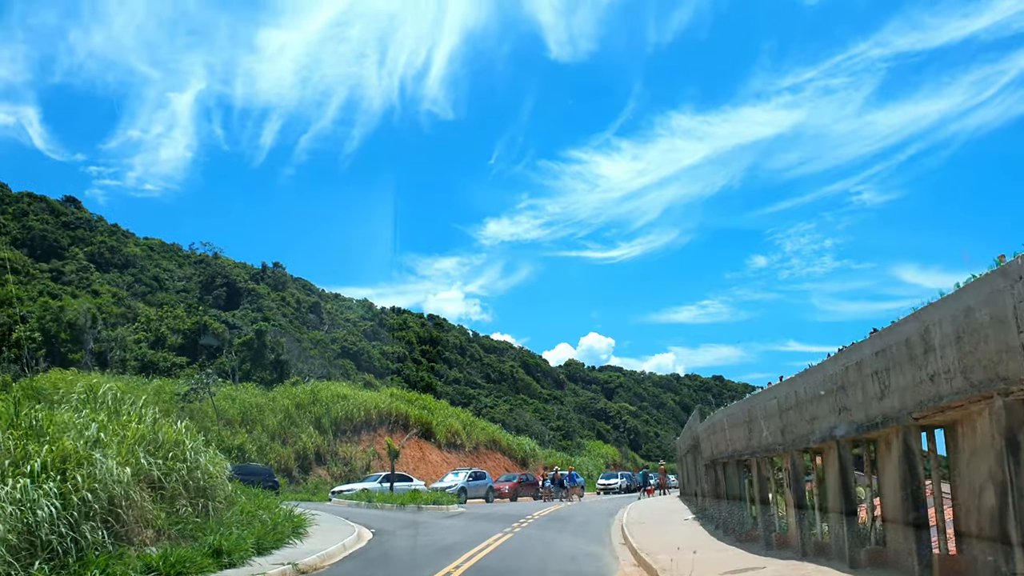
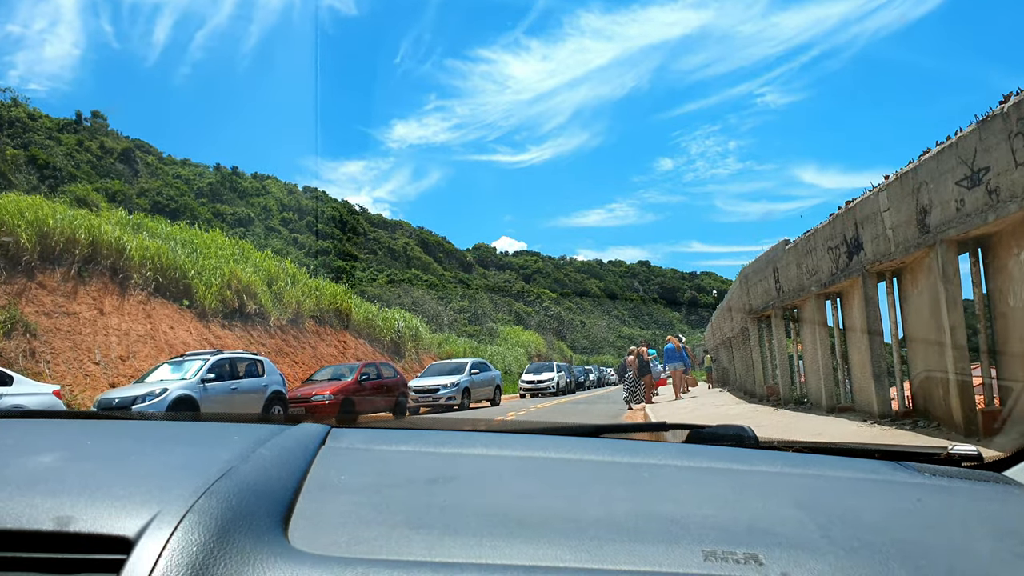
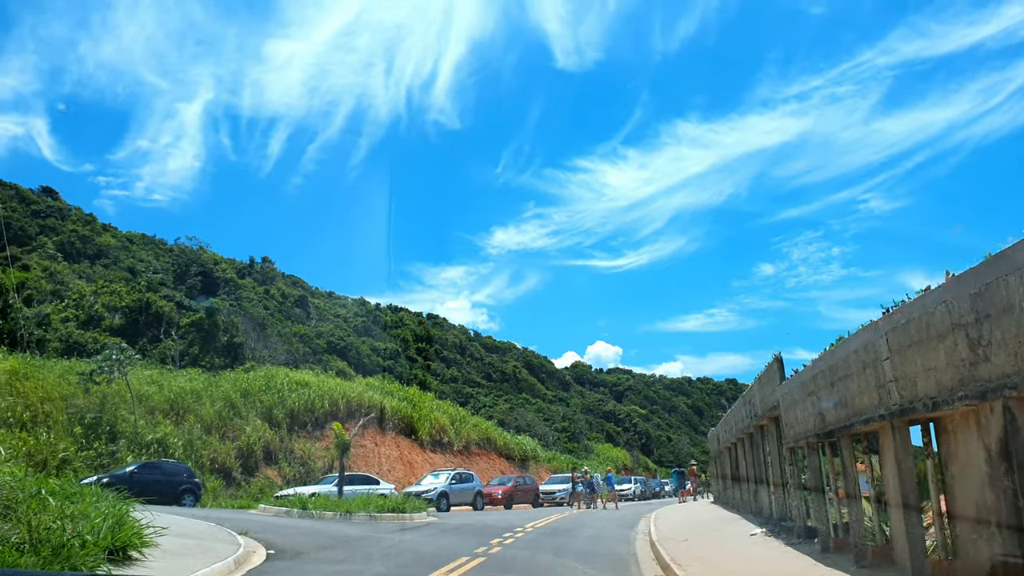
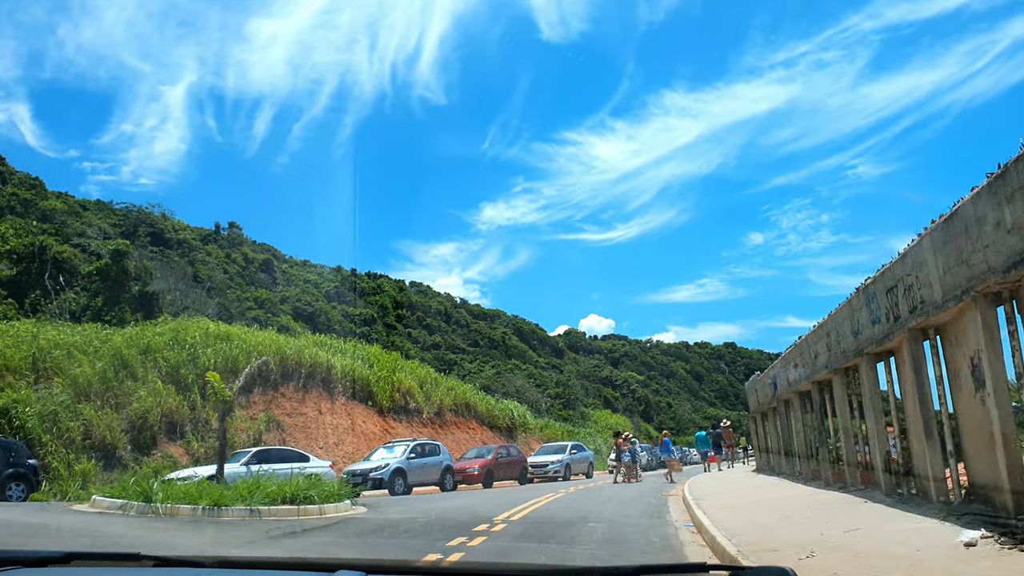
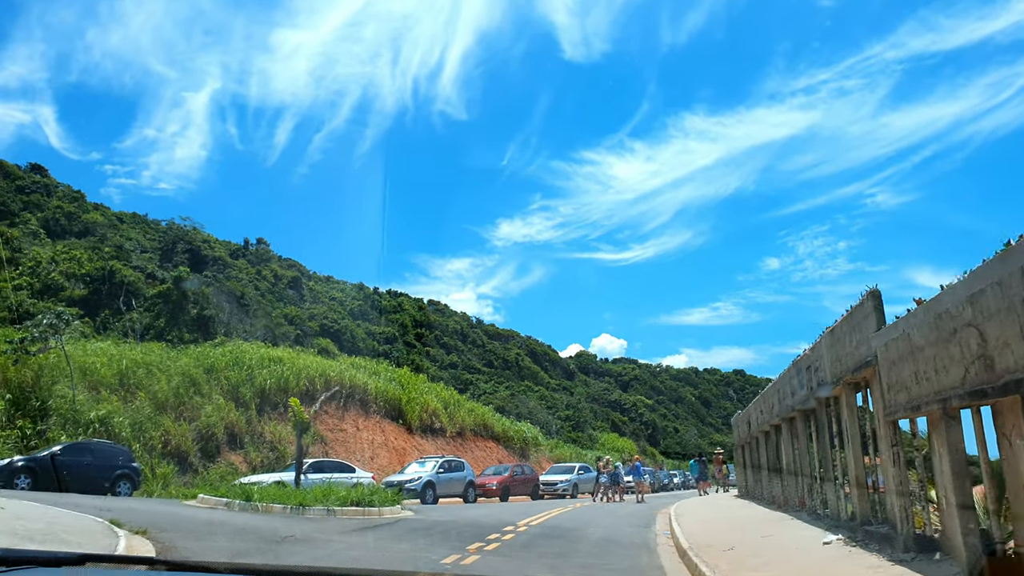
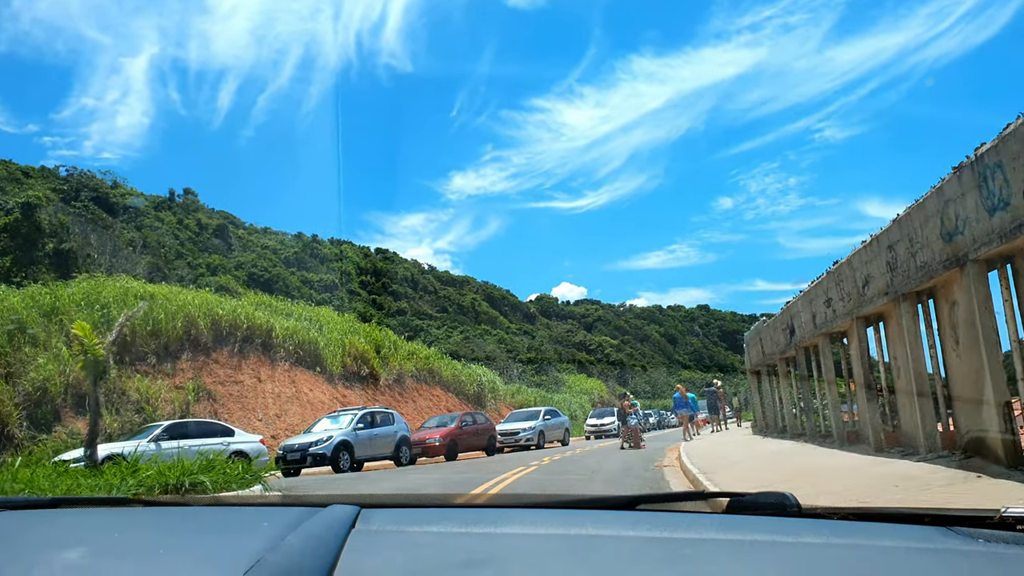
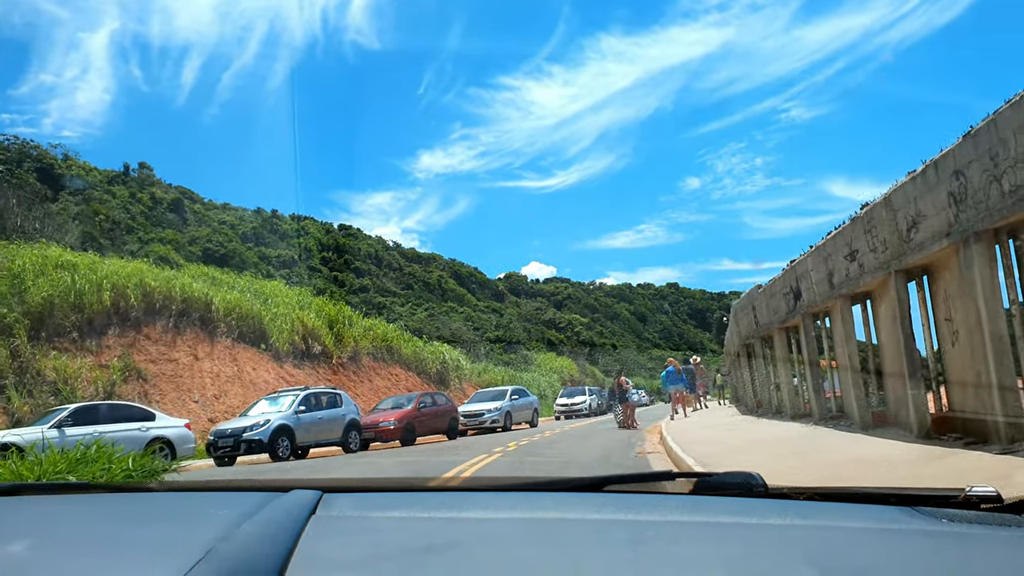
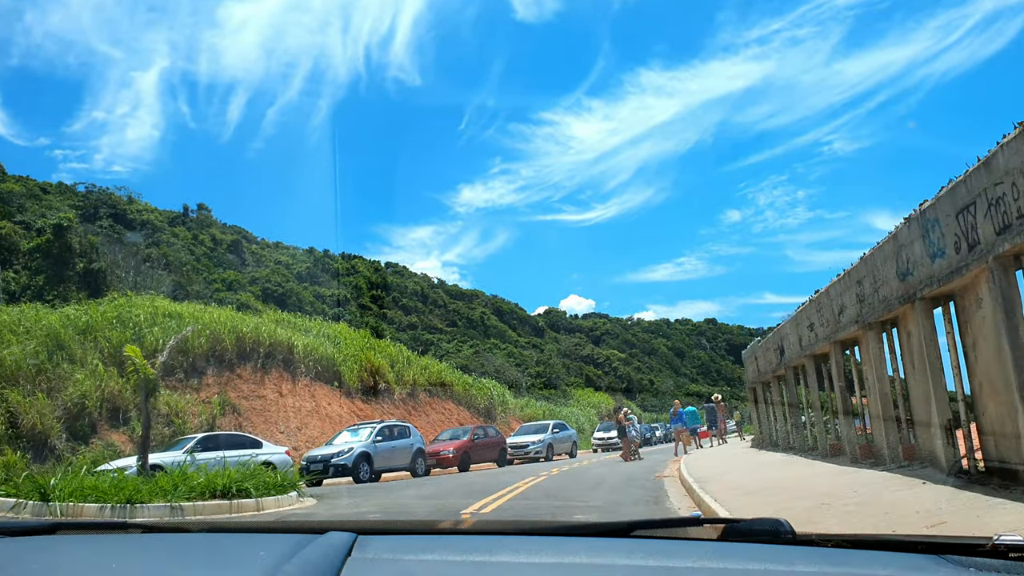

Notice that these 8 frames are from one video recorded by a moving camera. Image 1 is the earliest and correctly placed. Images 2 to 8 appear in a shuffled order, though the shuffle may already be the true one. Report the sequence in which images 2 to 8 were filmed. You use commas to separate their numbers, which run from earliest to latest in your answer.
3, 5, 4, 8, 6, 7, 2
